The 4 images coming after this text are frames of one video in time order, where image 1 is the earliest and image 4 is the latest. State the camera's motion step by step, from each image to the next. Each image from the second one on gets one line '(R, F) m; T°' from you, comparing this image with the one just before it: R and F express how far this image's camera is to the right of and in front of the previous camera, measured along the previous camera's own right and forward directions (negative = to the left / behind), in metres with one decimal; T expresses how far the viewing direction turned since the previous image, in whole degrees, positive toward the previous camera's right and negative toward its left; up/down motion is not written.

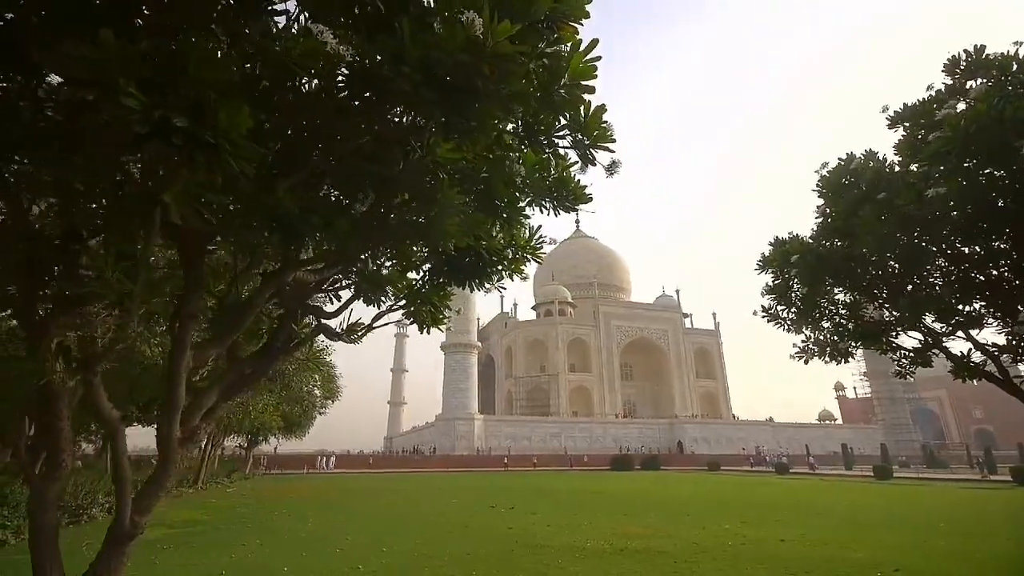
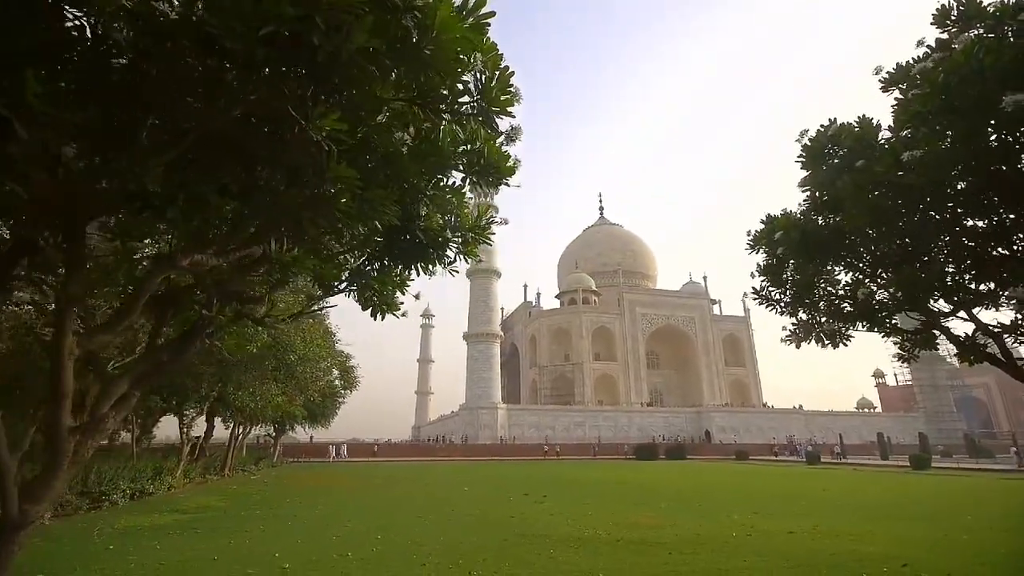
(+0.5, +0.2) m; -3°
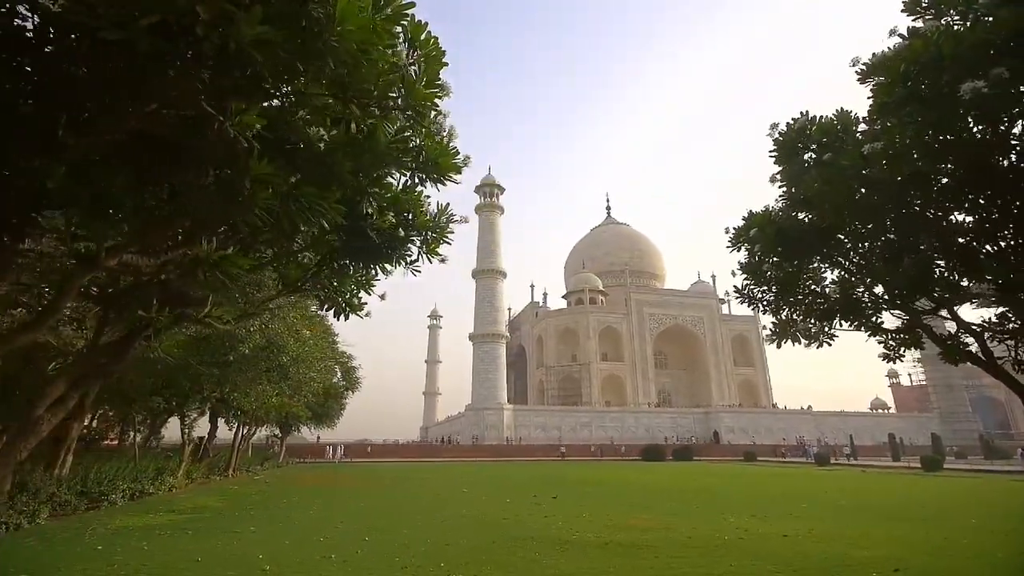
(+0.4, +0.1) m; -1°
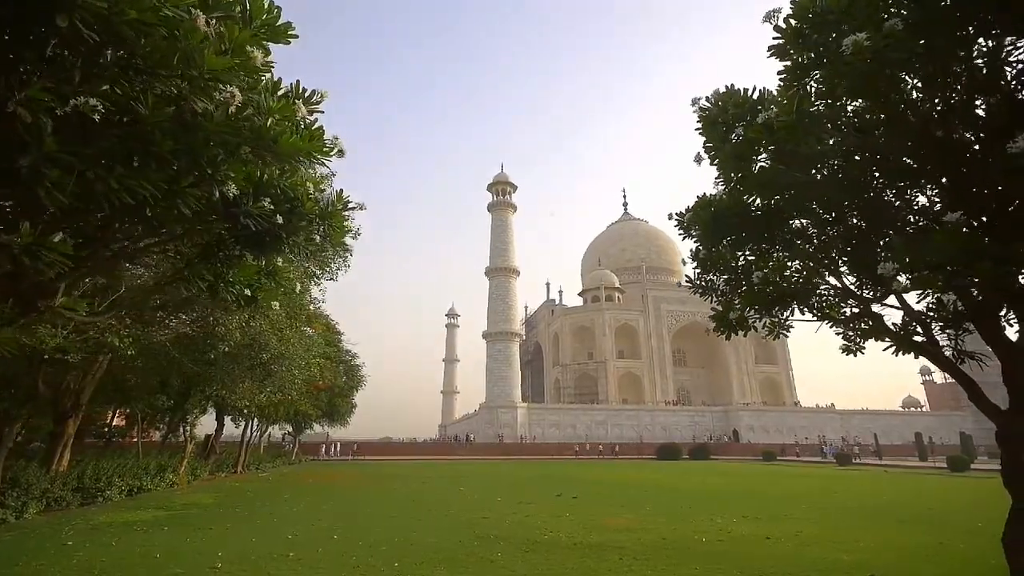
(+0.9, +0.2) m; -3°
